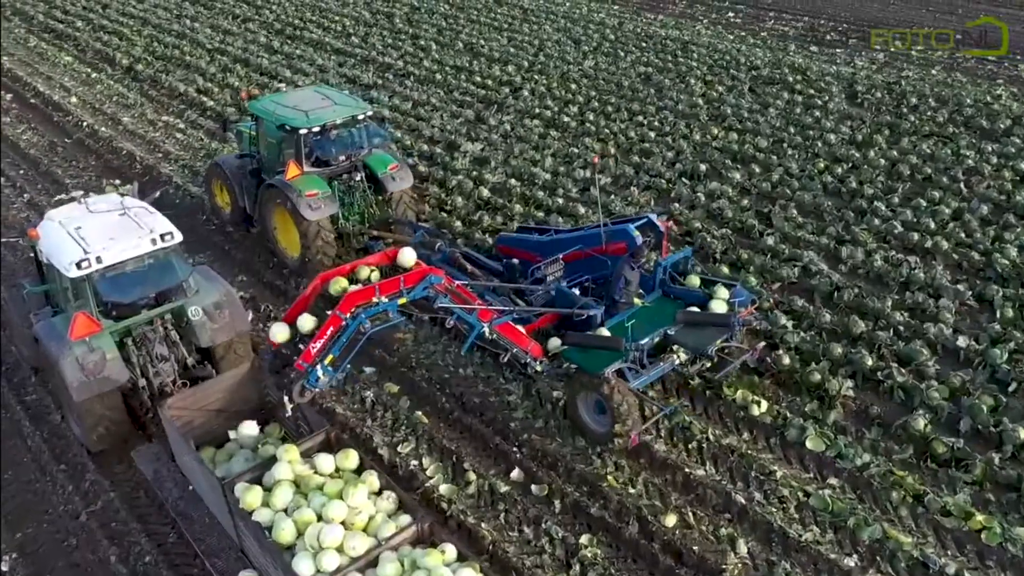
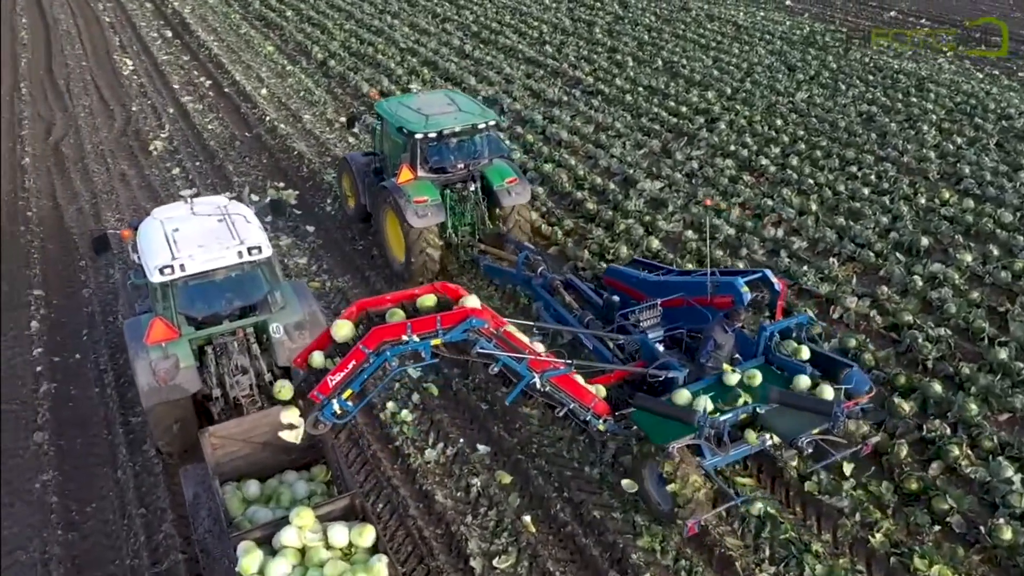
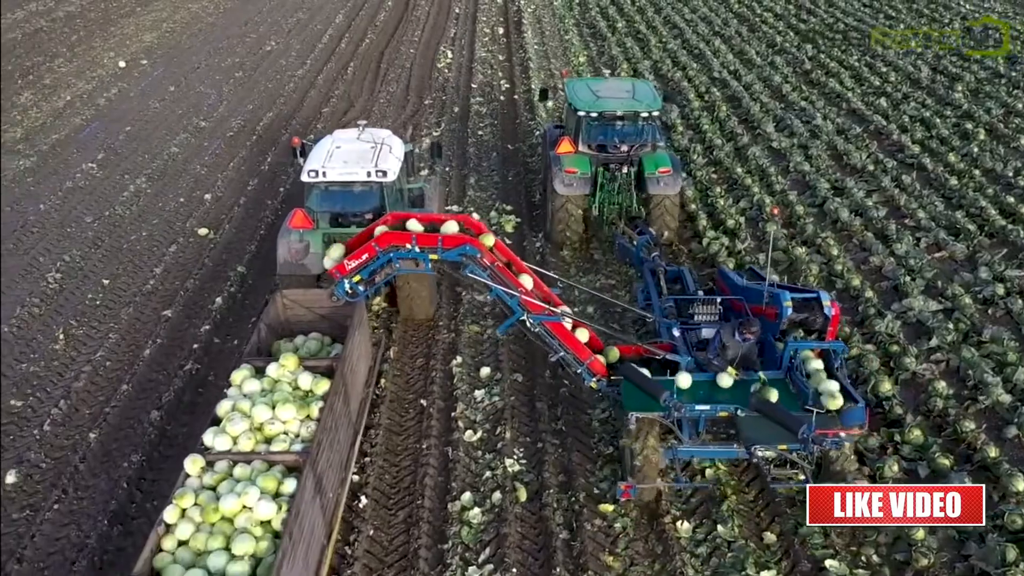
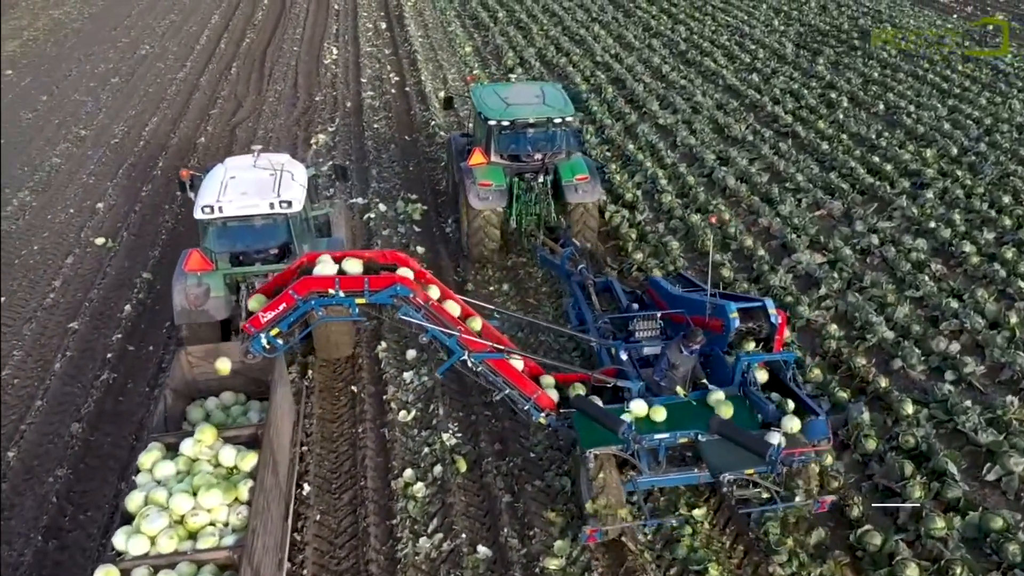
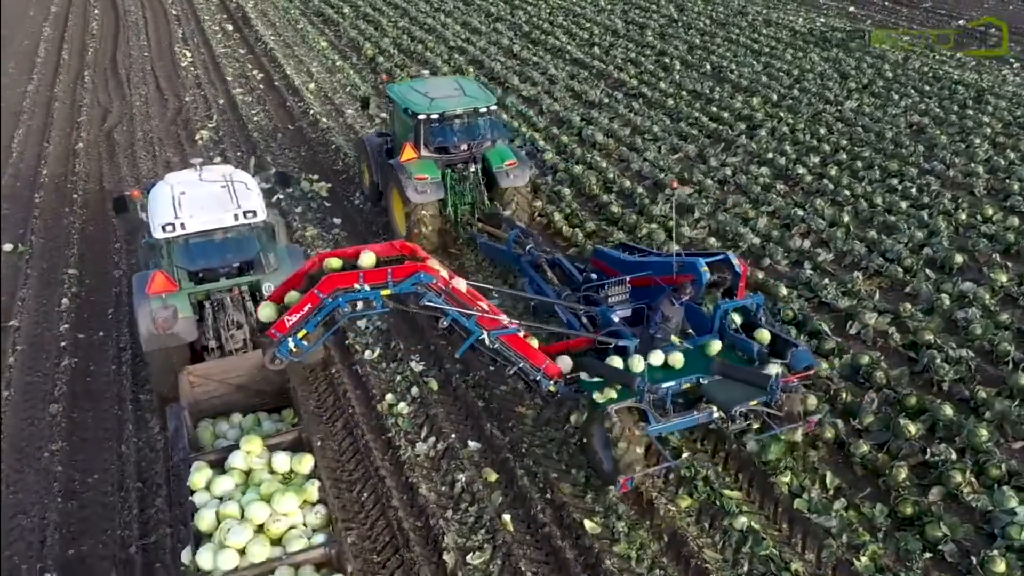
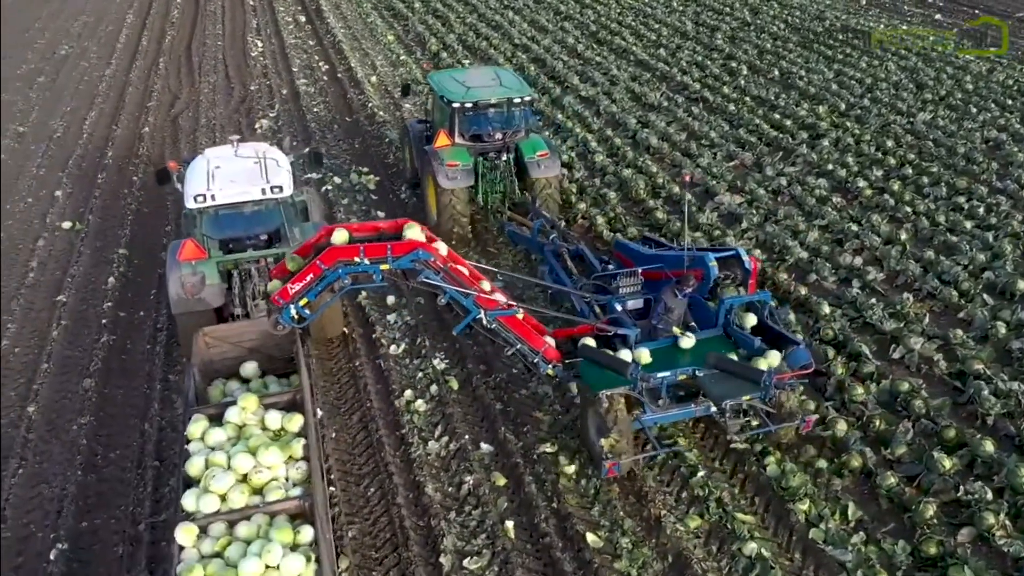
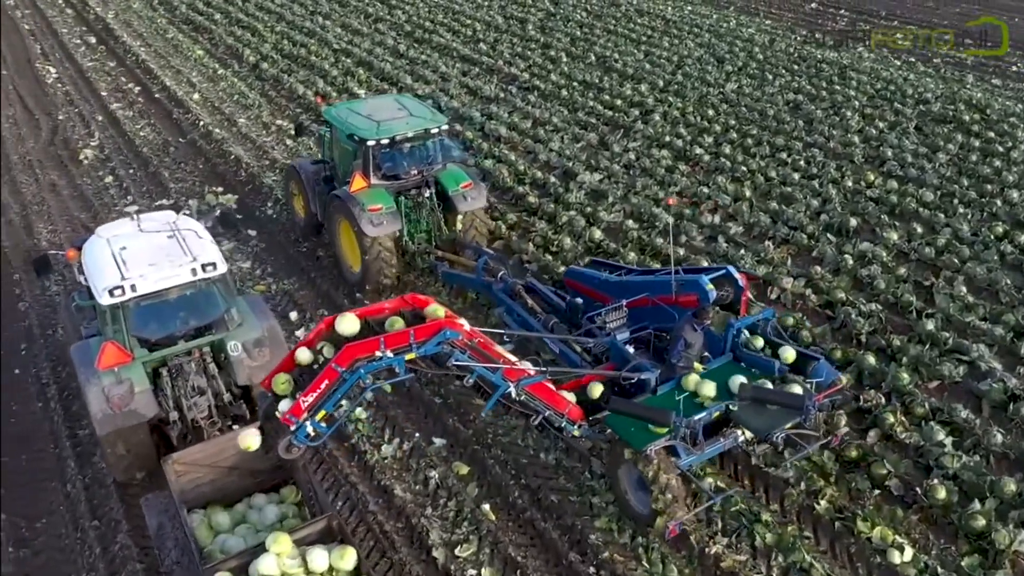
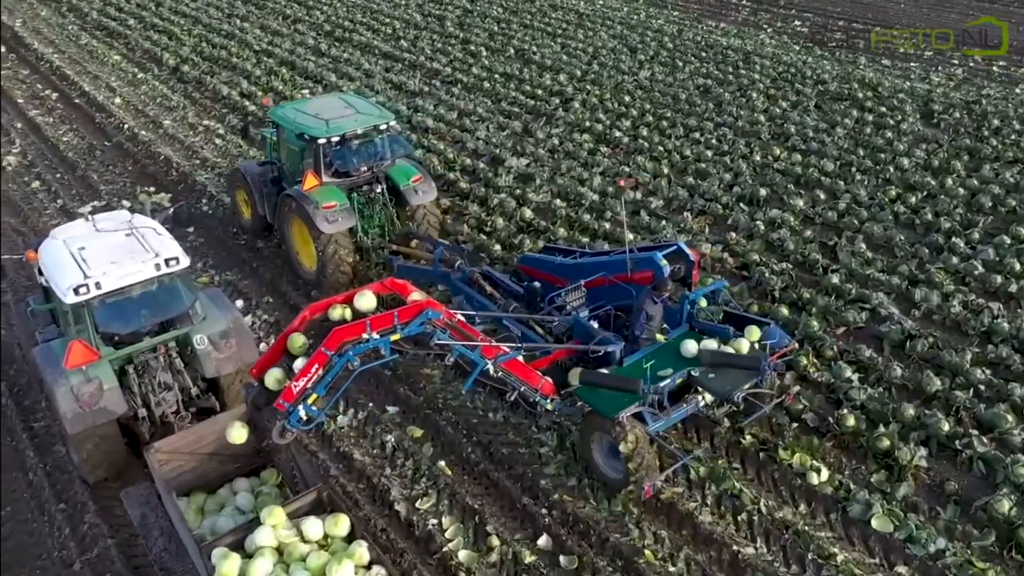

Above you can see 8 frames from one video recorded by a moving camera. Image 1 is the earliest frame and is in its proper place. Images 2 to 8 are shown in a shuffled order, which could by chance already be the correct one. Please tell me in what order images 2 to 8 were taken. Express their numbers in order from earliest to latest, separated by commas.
8, 7, 2, 5, 6, 4, 3
